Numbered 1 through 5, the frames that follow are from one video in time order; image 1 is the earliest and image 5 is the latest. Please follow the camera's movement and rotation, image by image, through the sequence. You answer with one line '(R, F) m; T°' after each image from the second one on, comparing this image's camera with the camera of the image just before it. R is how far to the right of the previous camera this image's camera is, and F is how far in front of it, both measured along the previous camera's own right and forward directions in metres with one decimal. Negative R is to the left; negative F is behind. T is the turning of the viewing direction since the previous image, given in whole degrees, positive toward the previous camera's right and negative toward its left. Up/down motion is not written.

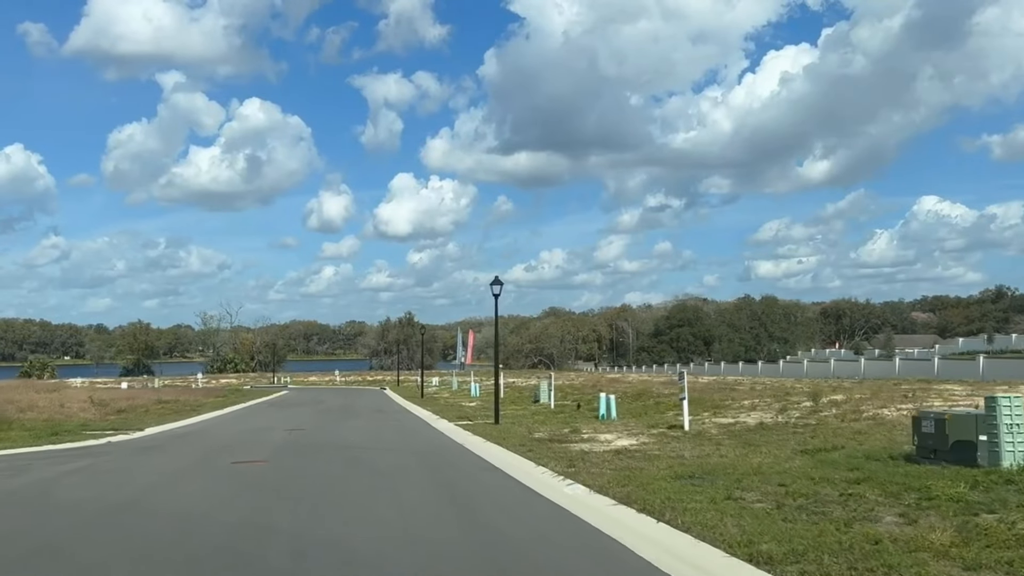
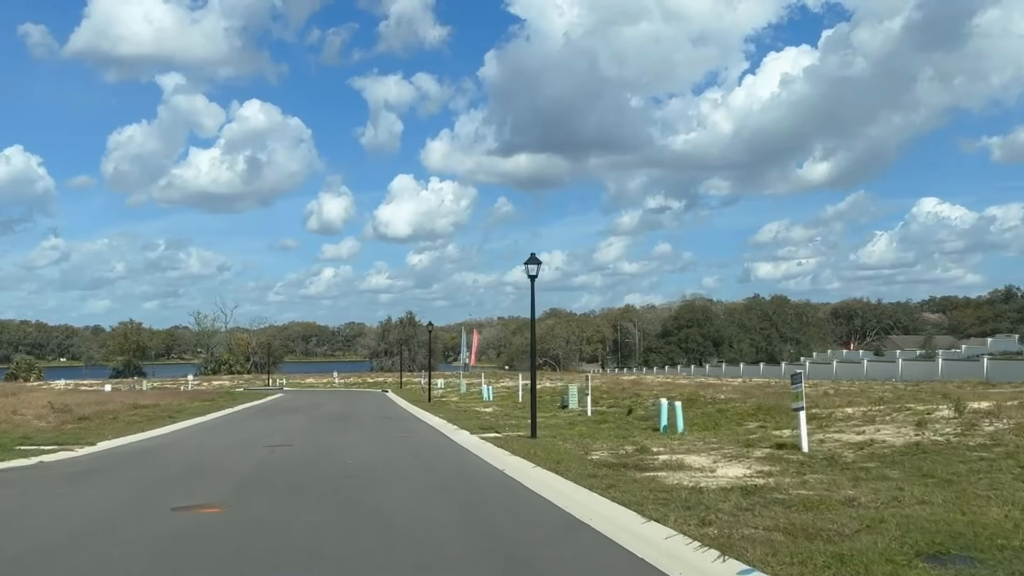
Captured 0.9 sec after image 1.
(-0.2, +1.2) m; 0°
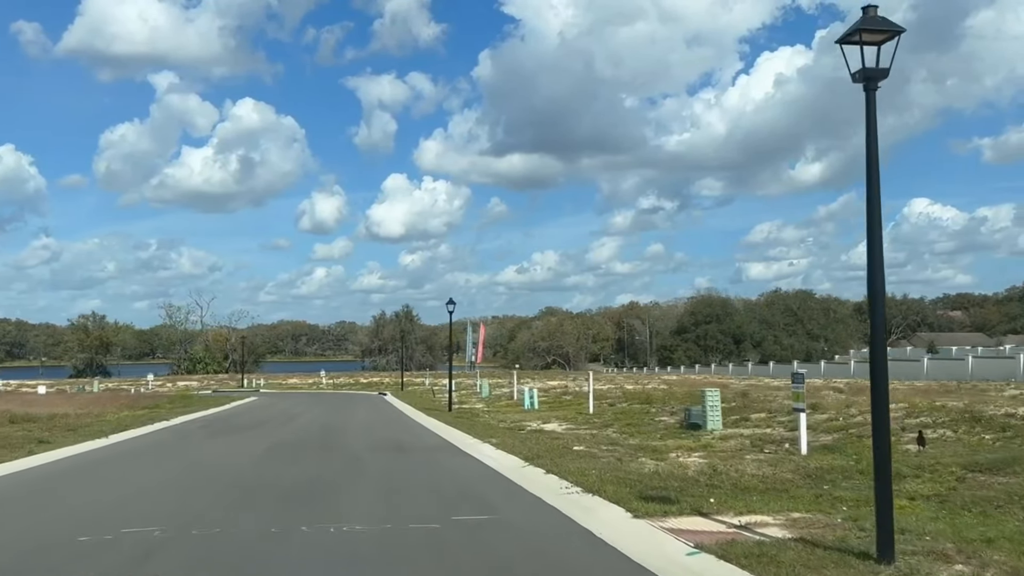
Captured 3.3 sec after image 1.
(-0.5, +3.3) m; 0°
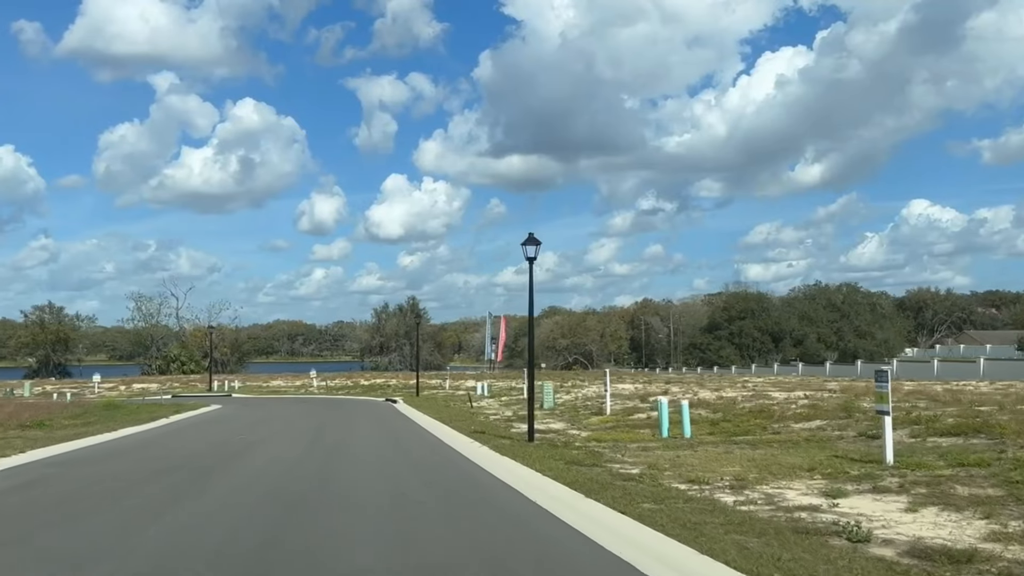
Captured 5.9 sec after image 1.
(-0.7, +3.8) m; 0°
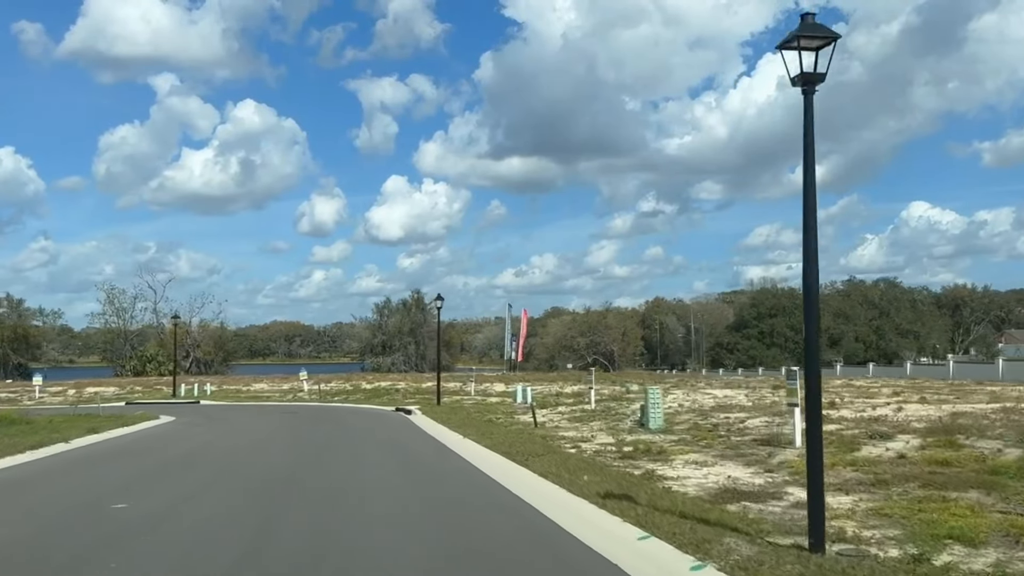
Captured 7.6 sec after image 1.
(-0.5, +2.8) m; 0°
